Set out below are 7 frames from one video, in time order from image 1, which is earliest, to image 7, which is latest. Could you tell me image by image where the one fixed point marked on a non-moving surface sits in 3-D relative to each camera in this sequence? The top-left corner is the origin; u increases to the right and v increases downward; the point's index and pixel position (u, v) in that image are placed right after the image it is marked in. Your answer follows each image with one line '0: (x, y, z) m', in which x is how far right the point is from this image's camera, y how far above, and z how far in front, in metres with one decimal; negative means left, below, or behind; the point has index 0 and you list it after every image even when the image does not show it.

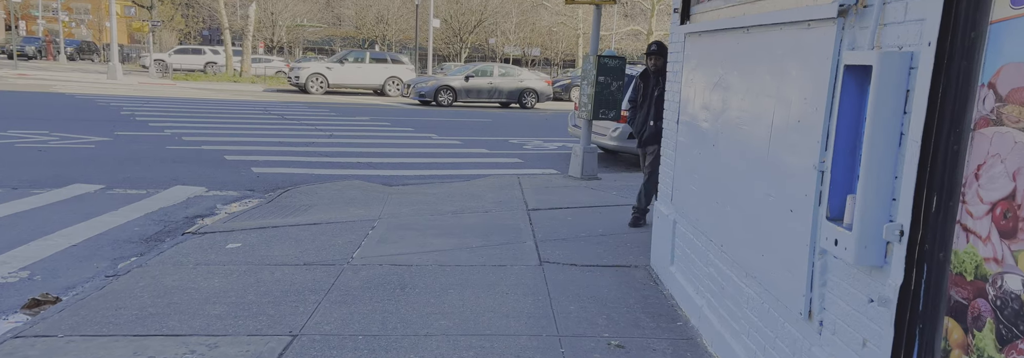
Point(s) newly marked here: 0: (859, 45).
0: (+1.2, +0.5, +2.6) m
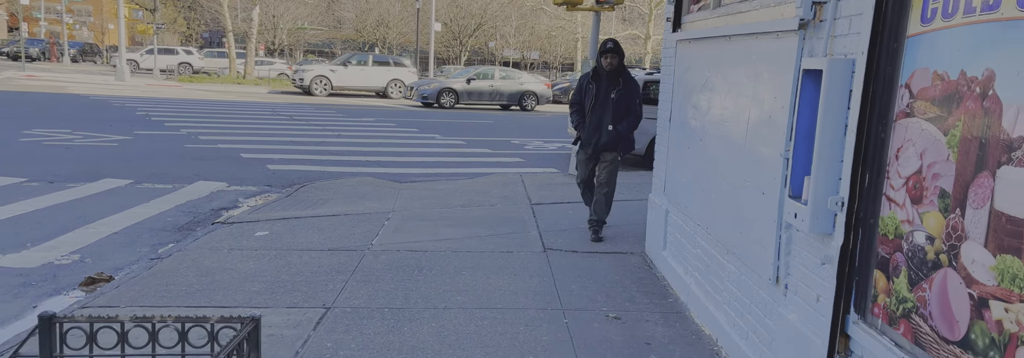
0: (+1.2, +0.5, +3.2) m
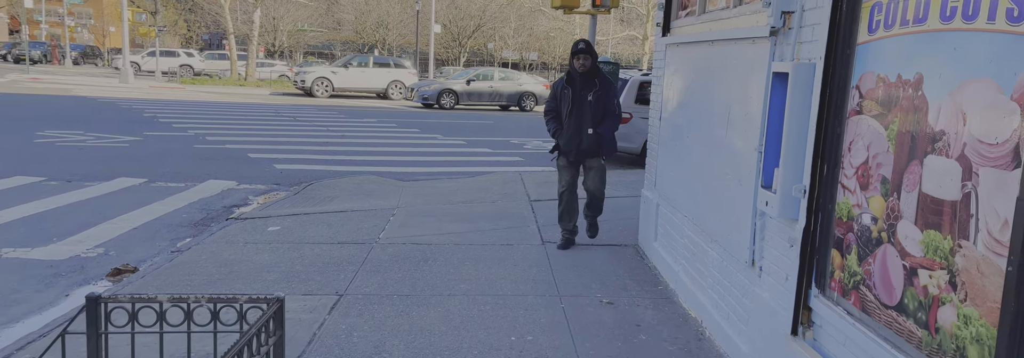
0: (+1.2, +0.6, +3.5) m
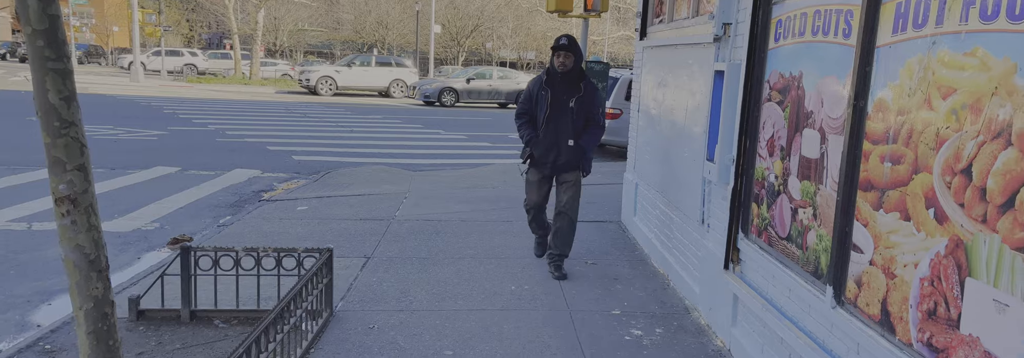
0: (+1.2, +0.7, +4.5) m
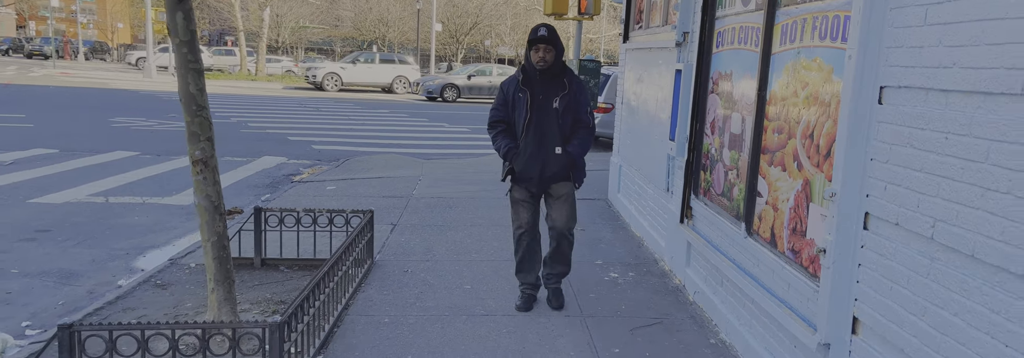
0: (+1.3, +0.9, +5.8) m
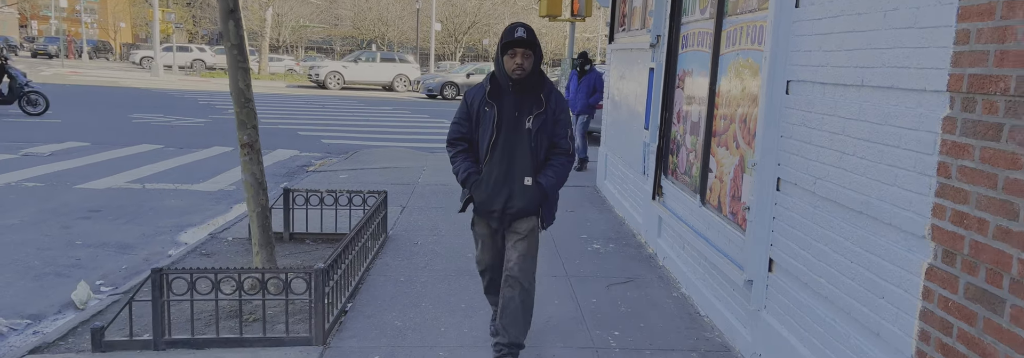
0: (+1.2, +1.0, +6.6) m
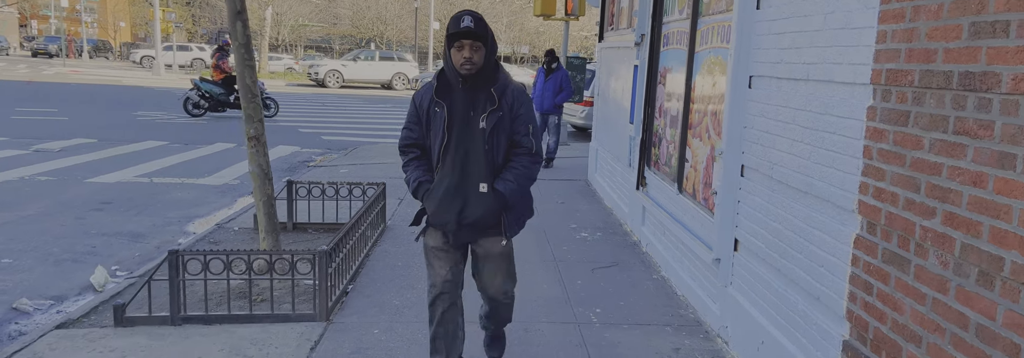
0: (+1.2, +1.1, +7.0) m
